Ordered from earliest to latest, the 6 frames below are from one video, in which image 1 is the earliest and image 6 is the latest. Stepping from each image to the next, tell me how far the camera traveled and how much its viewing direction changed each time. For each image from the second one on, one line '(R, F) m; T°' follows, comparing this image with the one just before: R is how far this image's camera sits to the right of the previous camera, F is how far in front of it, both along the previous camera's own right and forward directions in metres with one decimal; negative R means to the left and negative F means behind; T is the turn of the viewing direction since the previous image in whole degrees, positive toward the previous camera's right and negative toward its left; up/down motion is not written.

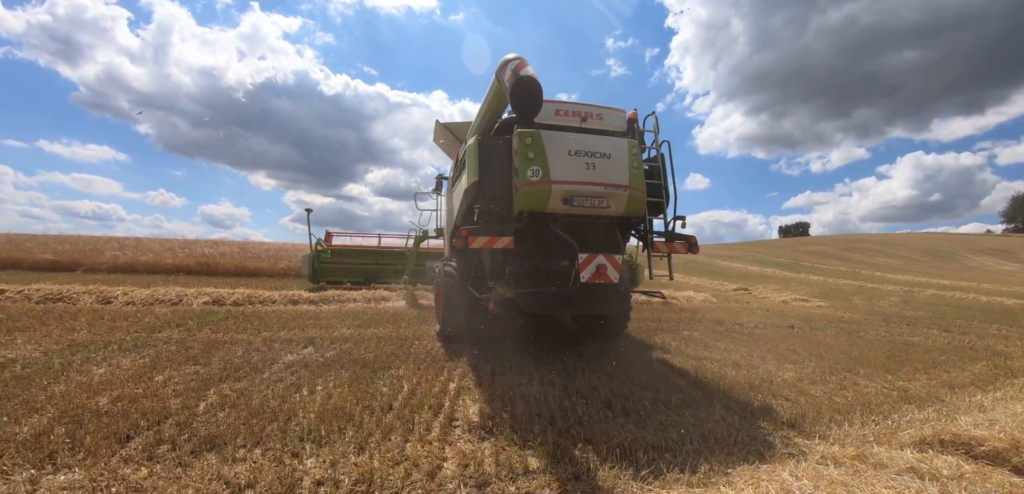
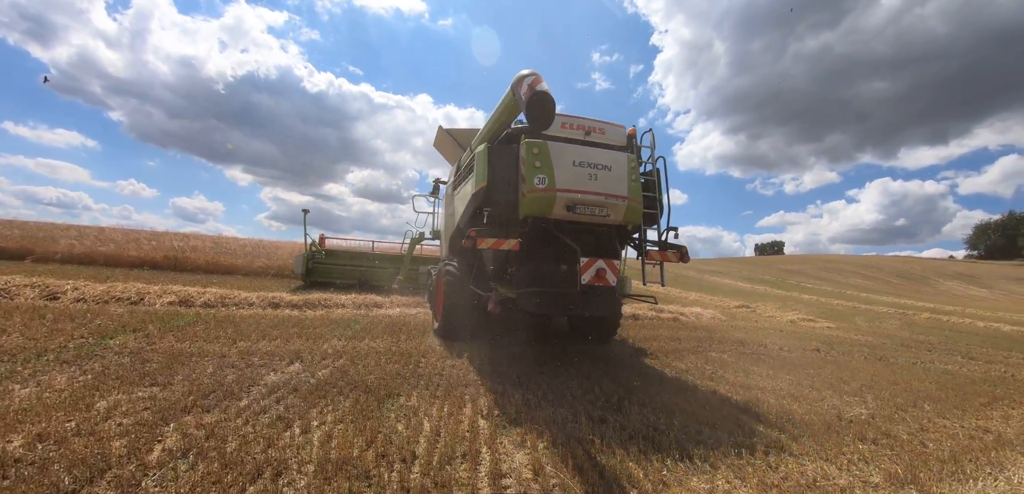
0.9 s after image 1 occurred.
(-0.6, +0.7) m; +3°
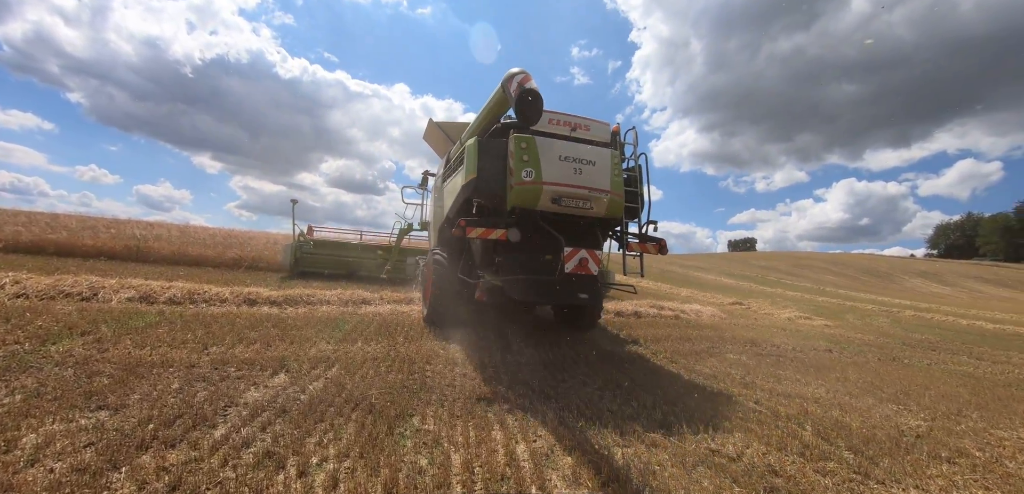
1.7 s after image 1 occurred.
(-0.4, +0.6) m; +3°
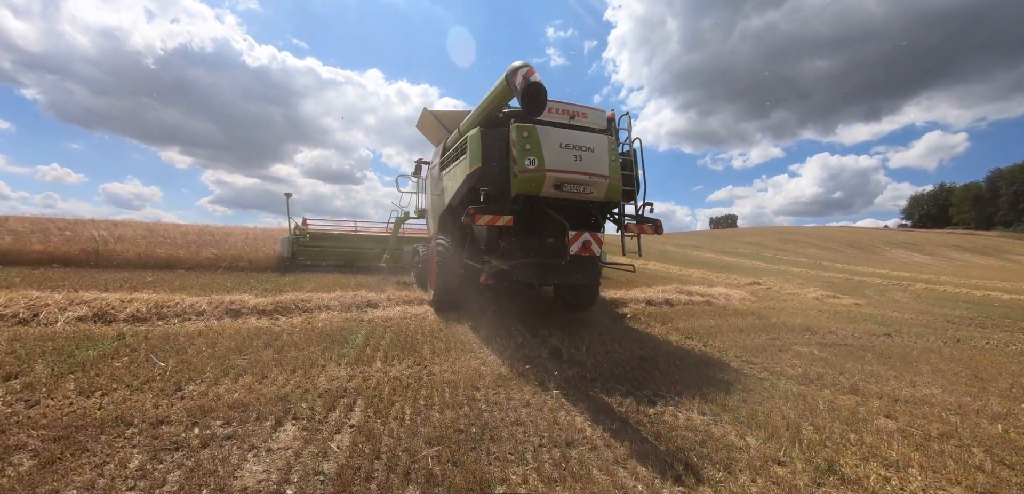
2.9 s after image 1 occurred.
(-0.7, +1.0) m; +2°
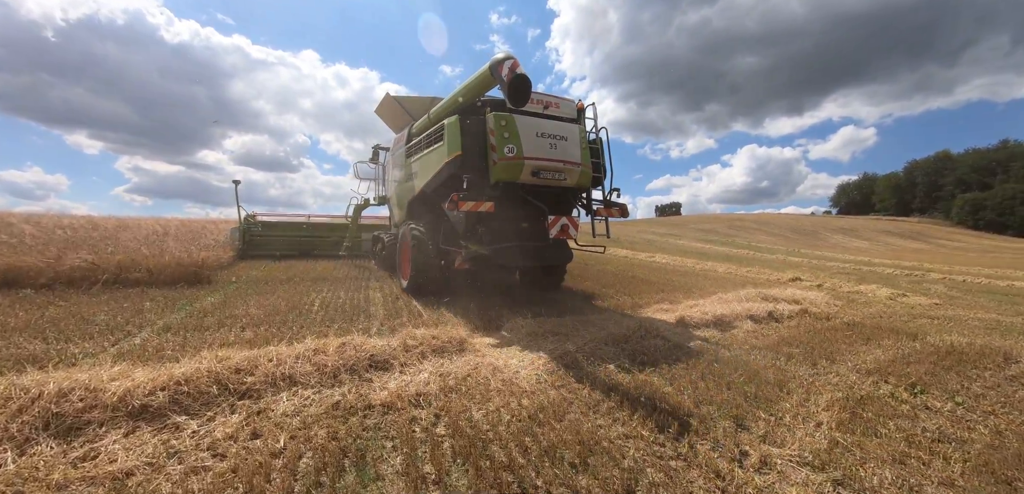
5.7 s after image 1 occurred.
(-1.5, +2.7) m; +7°
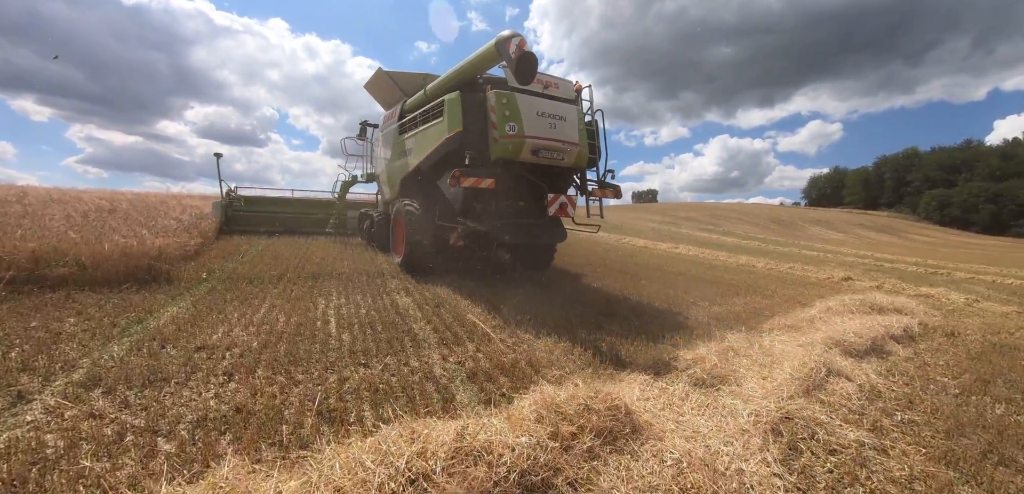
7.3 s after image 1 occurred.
(-1.2, +1.6) m; +4°
